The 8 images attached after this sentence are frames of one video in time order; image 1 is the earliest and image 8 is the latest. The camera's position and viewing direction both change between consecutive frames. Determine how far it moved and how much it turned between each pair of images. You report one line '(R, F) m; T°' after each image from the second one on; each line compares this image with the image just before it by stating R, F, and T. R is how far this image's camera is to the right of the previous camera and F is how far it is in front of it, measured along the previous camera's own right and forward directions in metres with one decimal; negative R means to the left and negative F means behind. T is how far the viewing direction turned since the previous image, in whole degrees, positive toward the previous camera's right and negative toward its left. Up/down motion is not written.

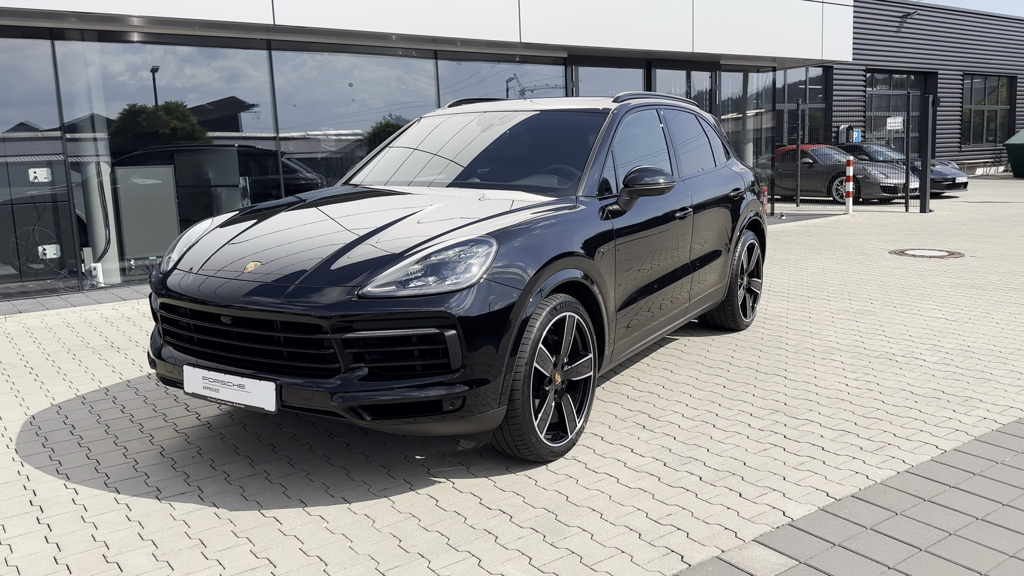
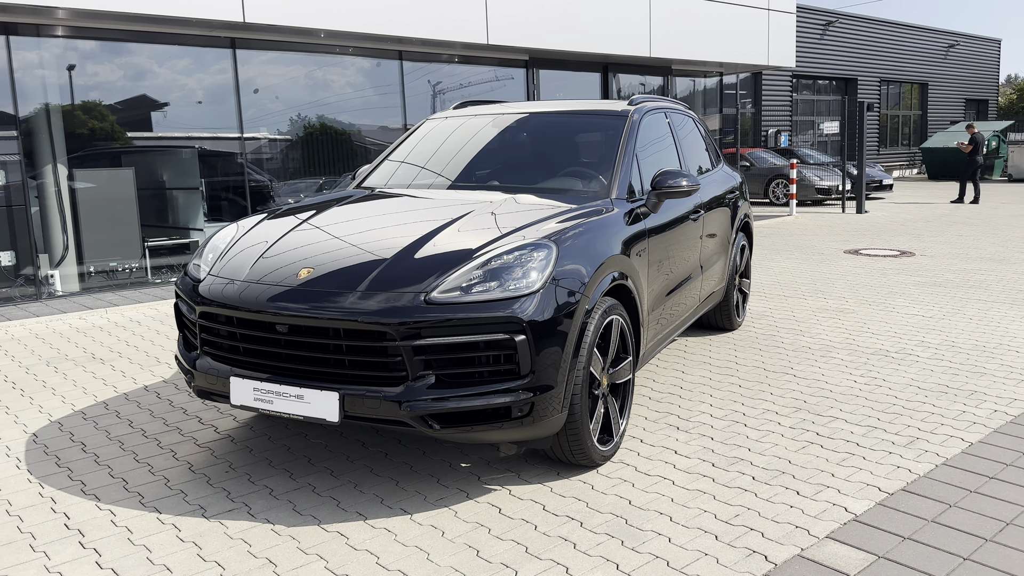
(-0.5, +0.1) m; +5°
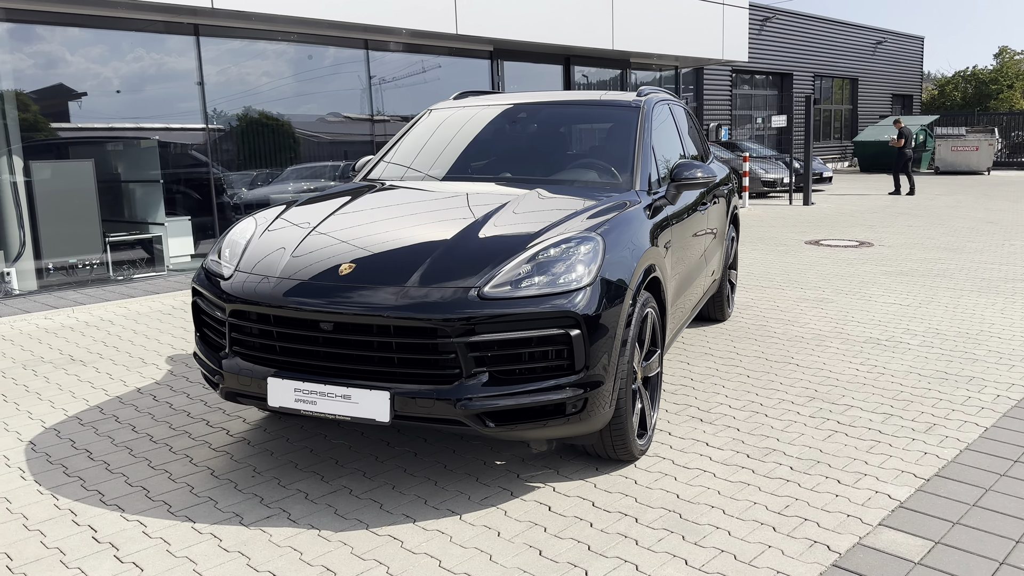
(-0.4, +0.1) m; +5°
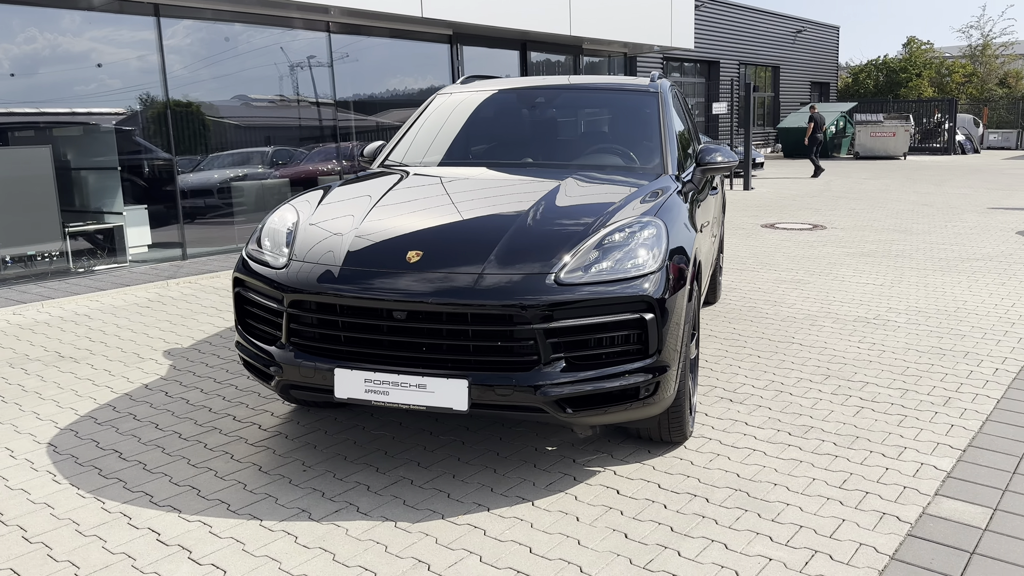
(-0.5, 0.0) m; +5°
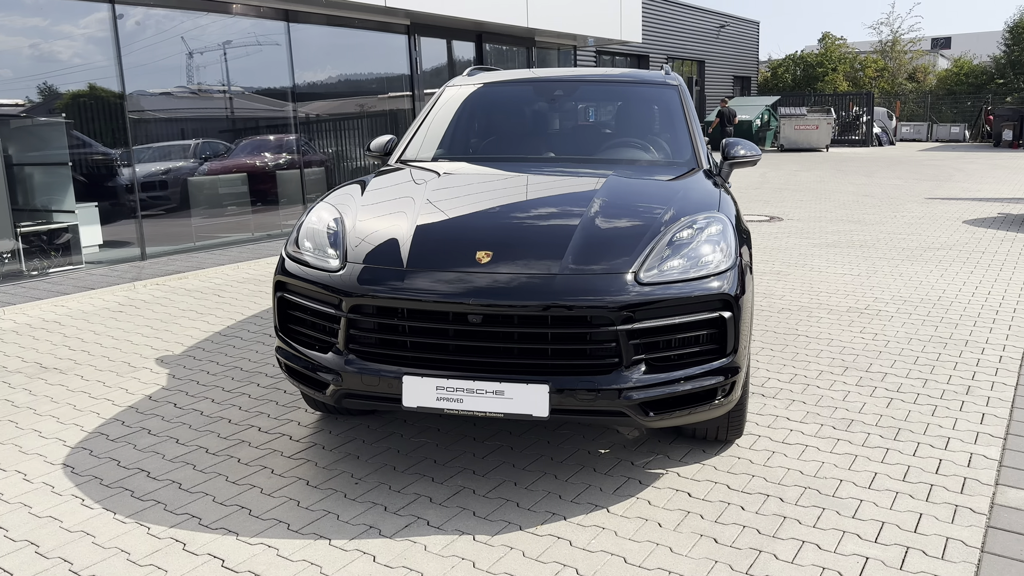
(-0.5, +0.1) m; +5°
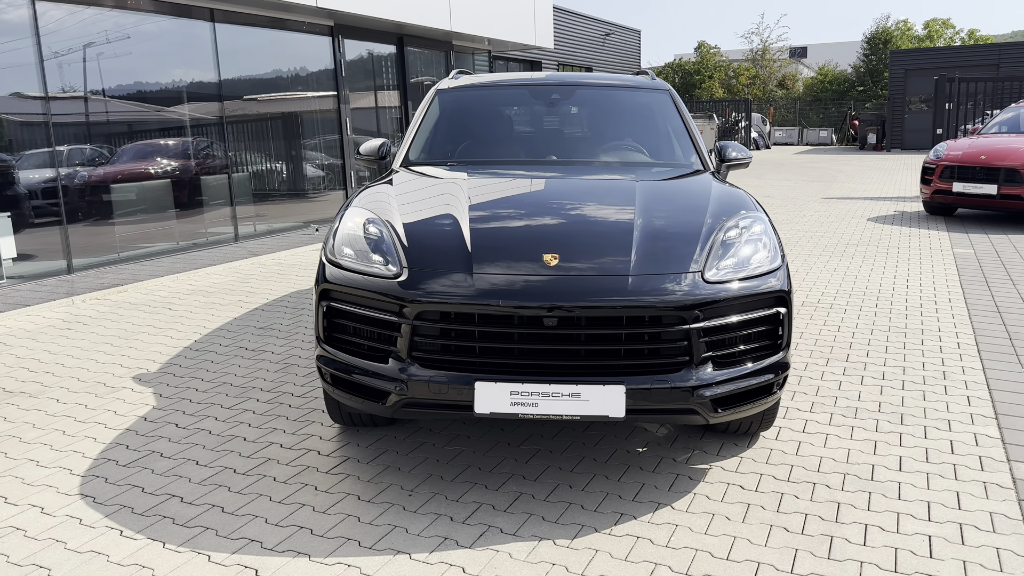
(-0.6, +0.1) m; +8°
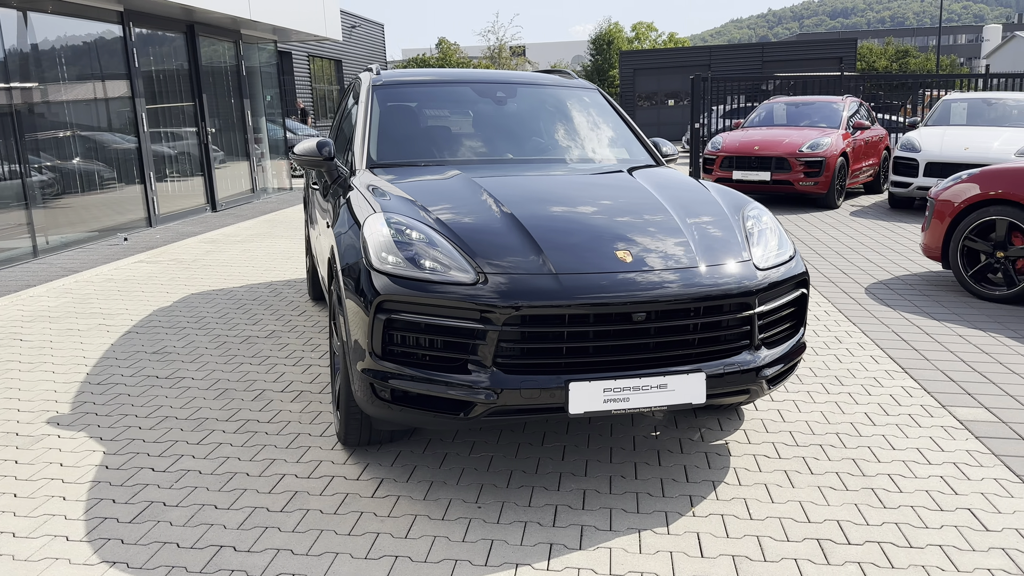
(-1.1, +0.2) m; +18°
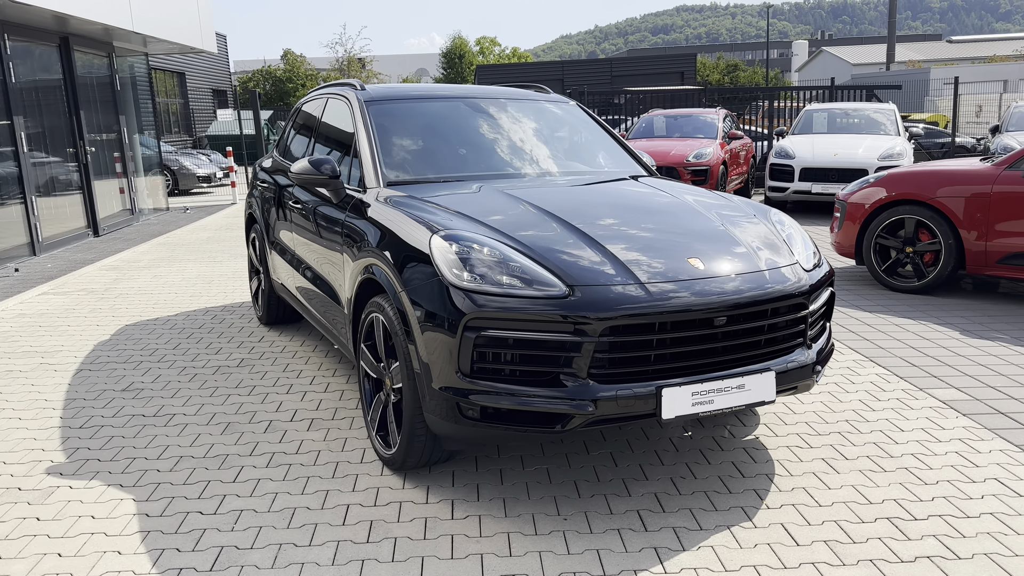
(-0.8, +0.1) m; +10°
